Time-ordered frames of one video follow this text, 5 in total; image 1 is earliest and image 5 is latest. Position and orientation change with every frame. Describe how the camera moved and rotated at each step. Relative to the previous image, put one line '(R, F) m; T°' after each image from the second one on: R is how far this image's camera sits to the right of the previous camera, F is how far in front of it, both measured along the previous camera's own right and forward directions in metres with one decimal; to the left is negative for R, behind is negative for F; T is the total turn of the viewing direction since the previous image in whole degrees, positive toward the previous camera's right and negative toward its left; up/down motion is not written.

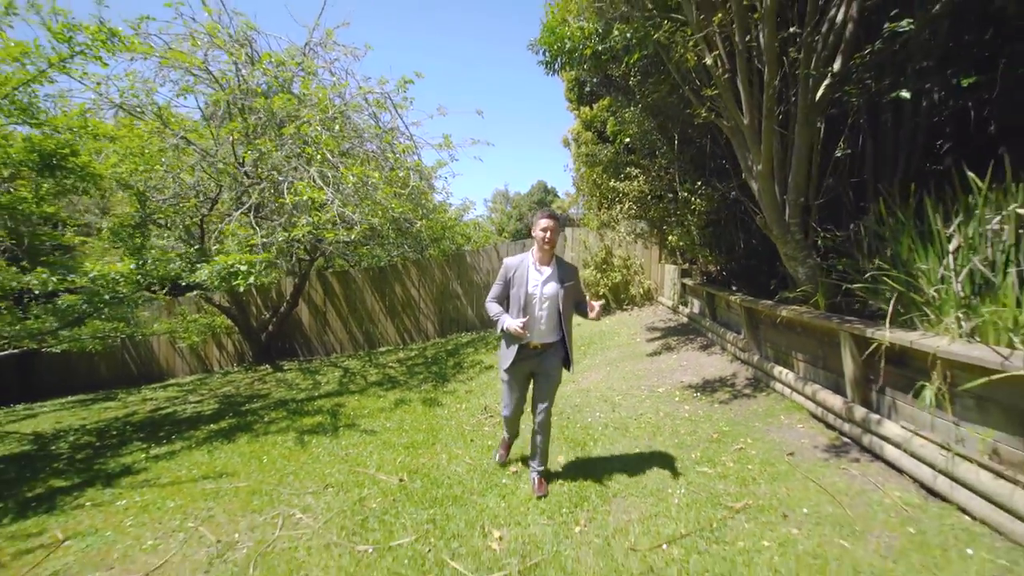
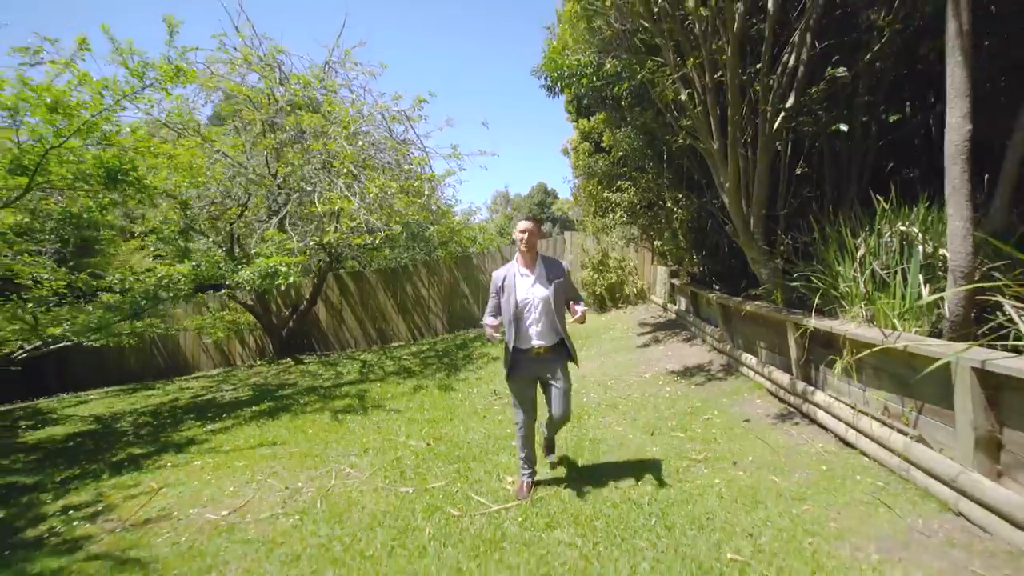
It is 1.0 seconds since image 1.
(-0.1, -0.8) m; 0°
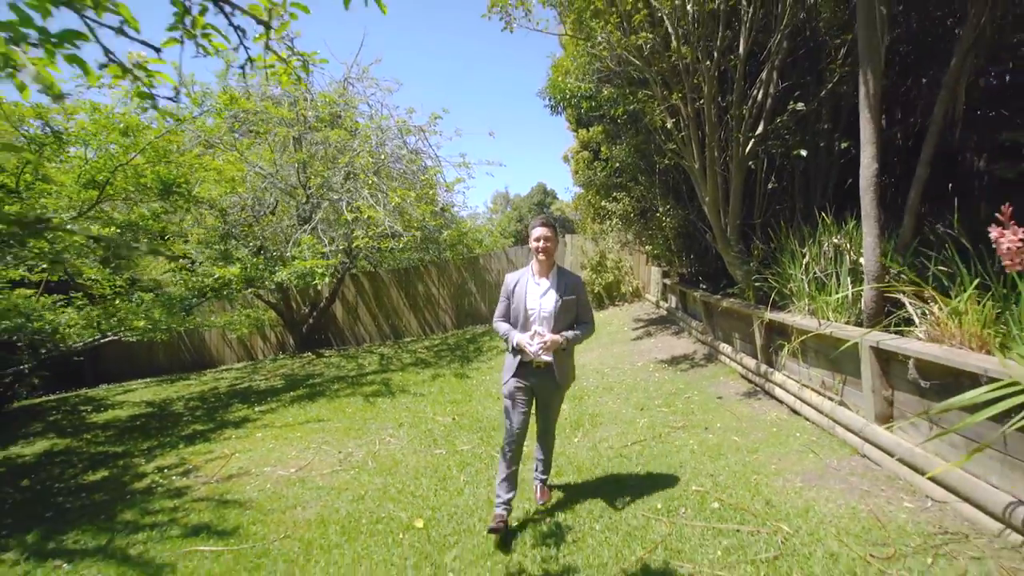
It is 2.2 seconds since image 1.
(-0.1, -0.9) m; 0°
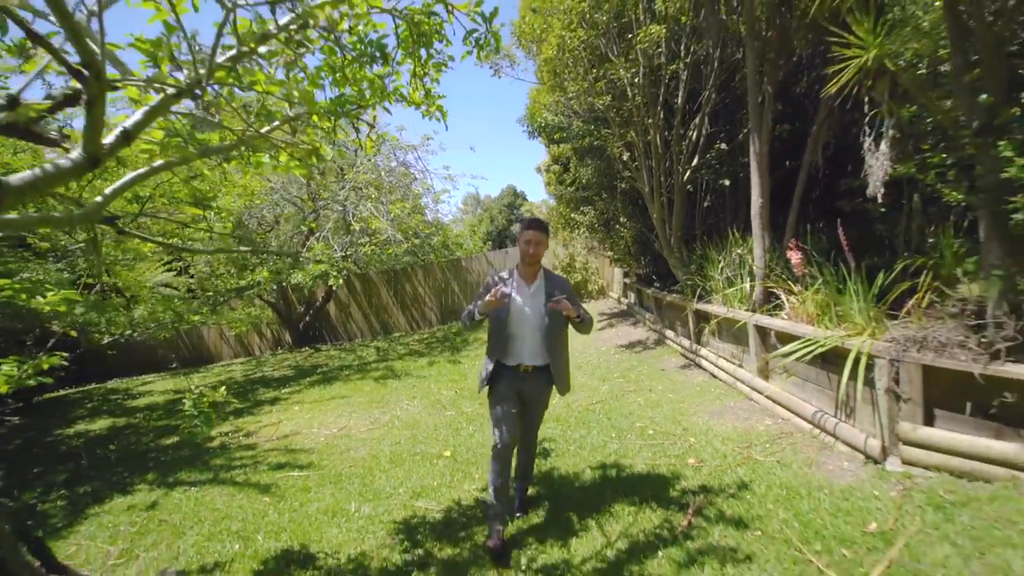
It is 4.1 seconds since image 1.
(-0.3, -1.4) m; +4°
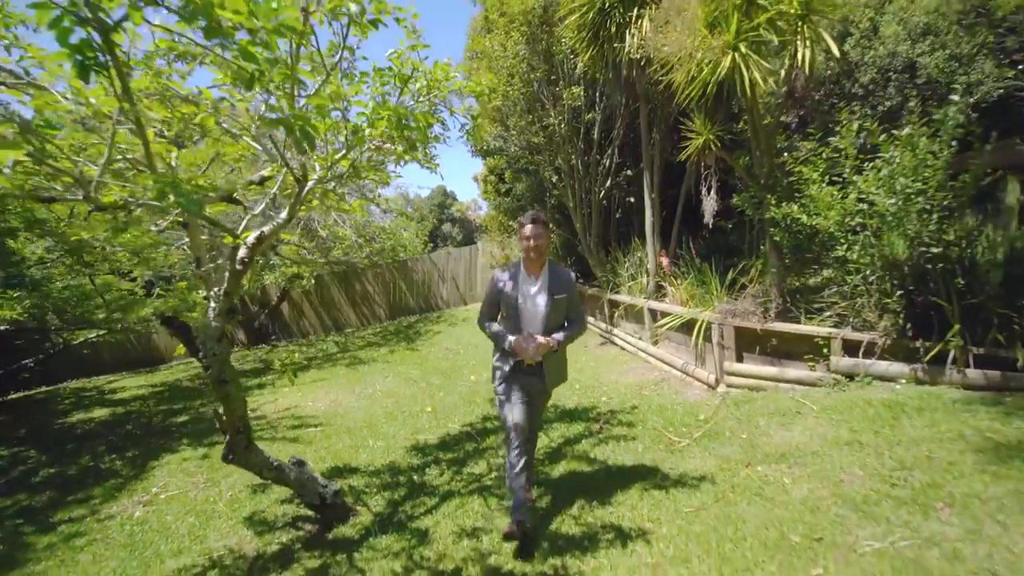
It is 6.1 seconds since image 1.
(-0.5, -1.6) m; +8°
